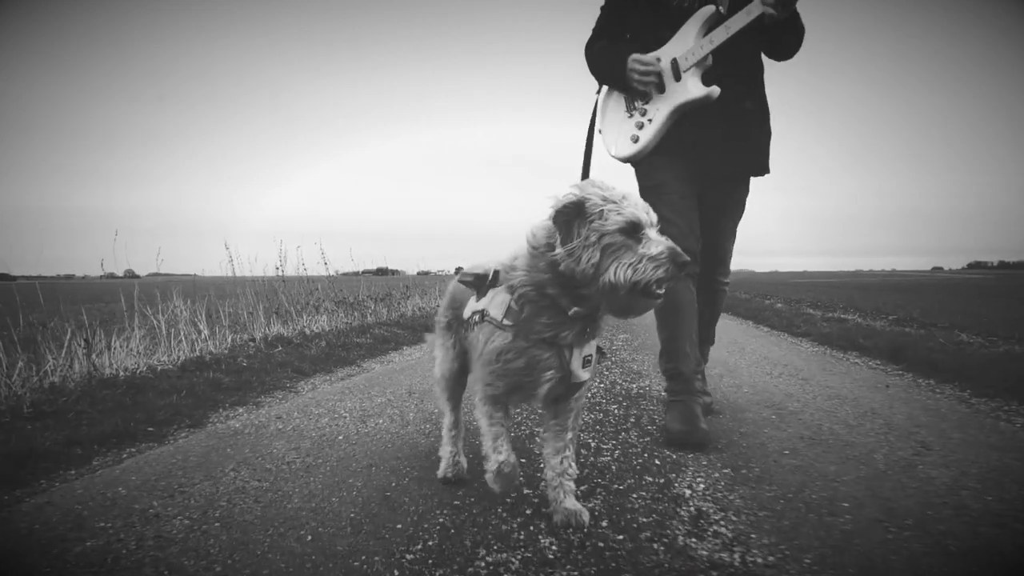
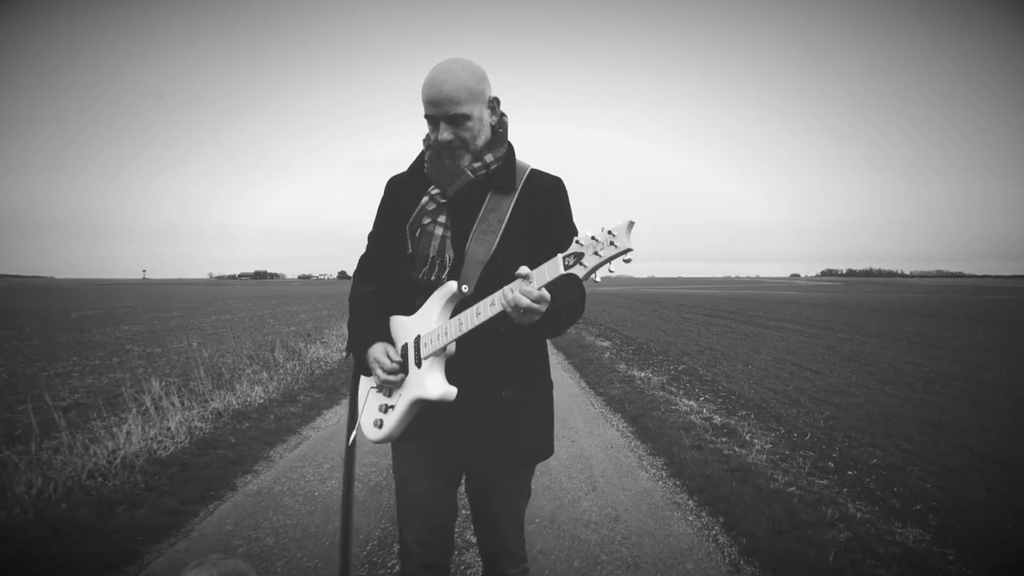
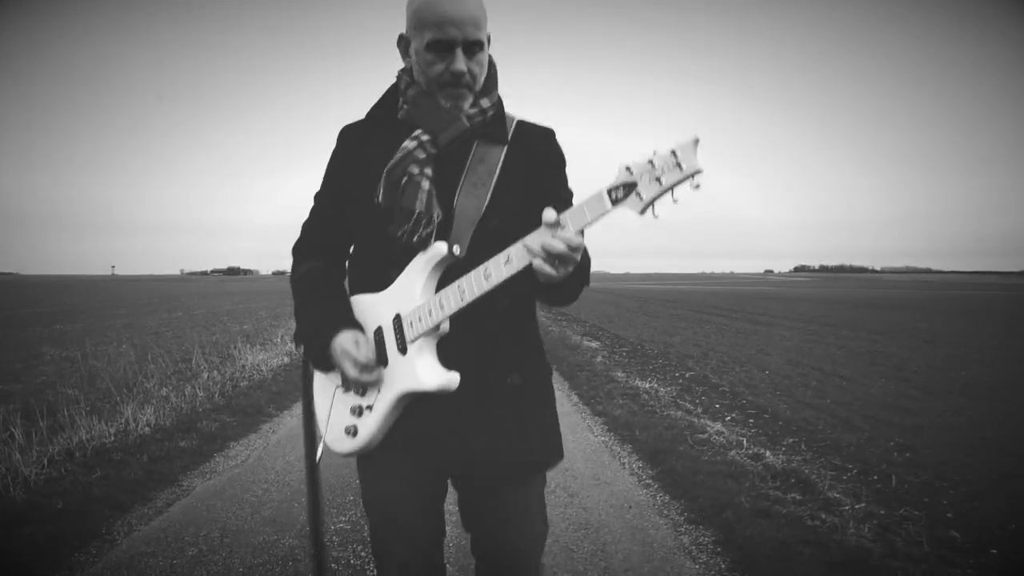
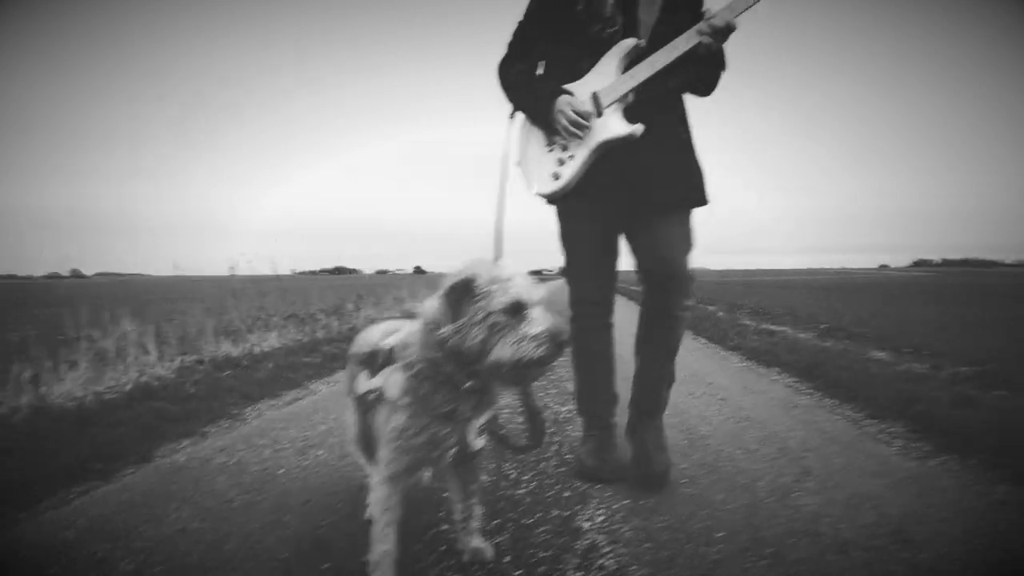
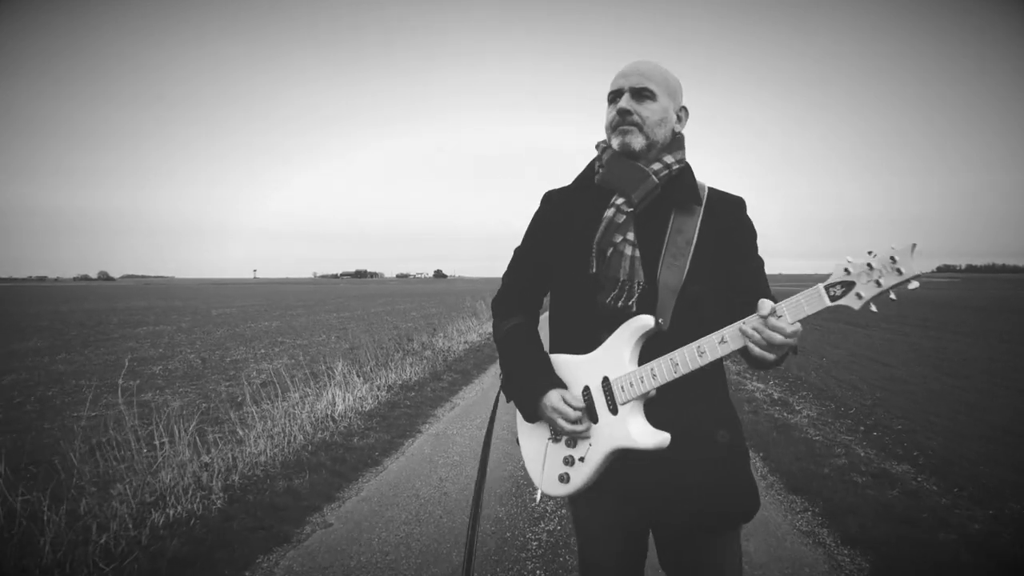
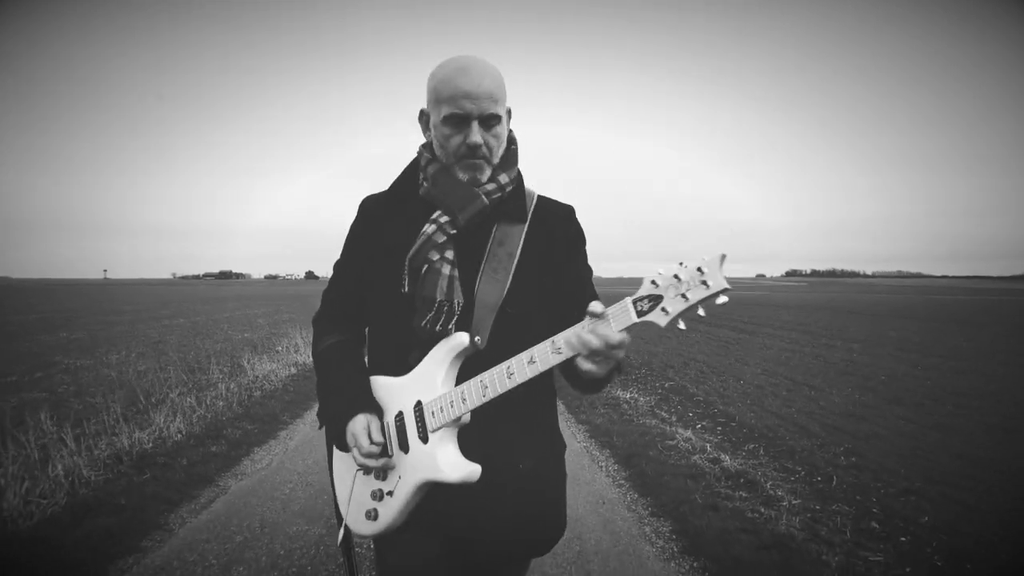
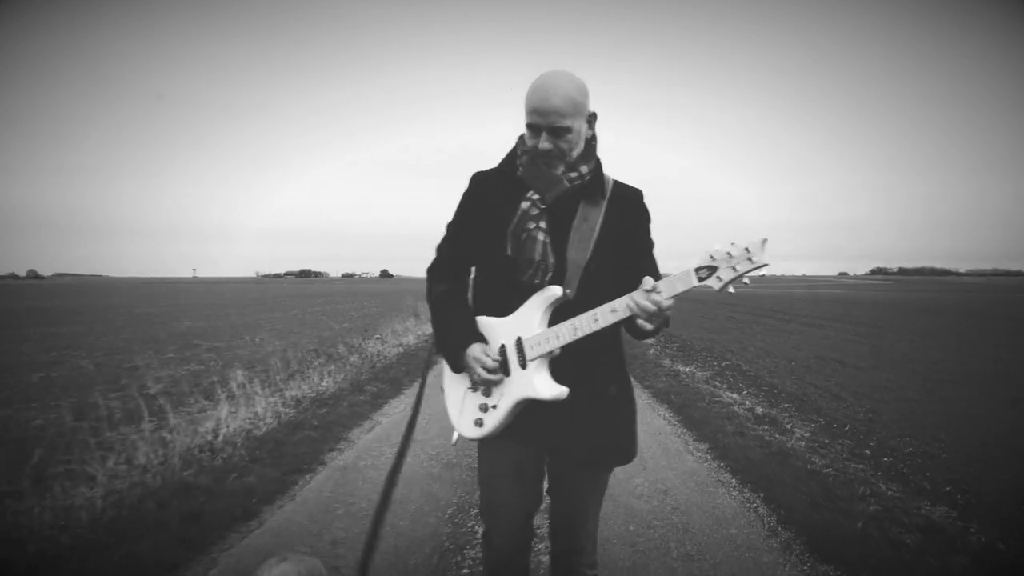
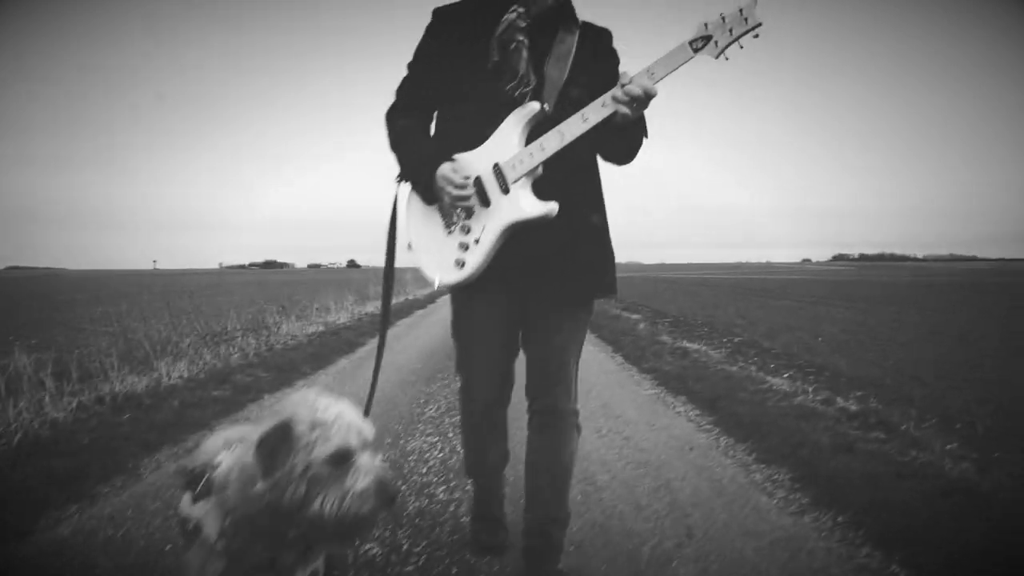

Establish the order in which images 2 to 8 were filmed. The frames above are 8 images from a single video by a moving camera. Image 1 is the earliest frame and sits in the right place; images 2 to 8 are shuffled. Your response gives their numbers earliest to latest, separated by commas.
4, 8, 3, 6, 2, 7, 5
